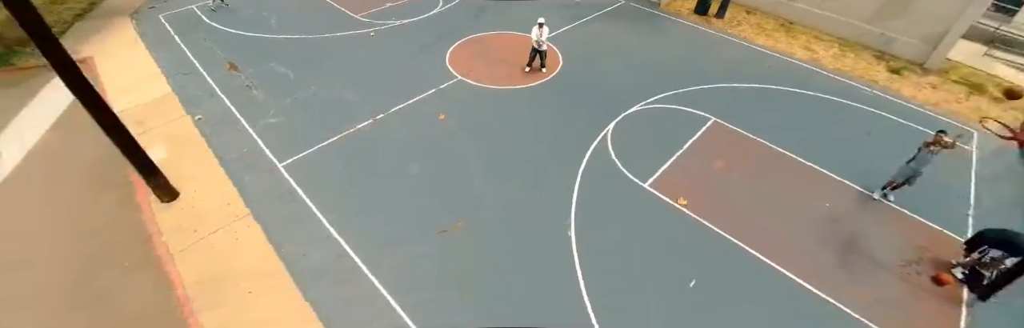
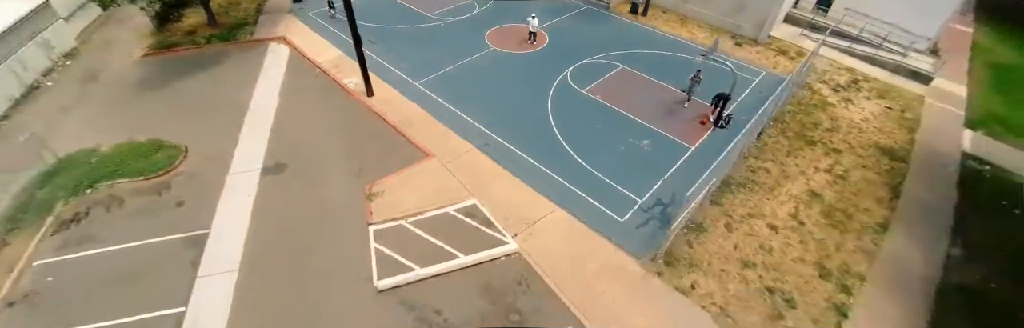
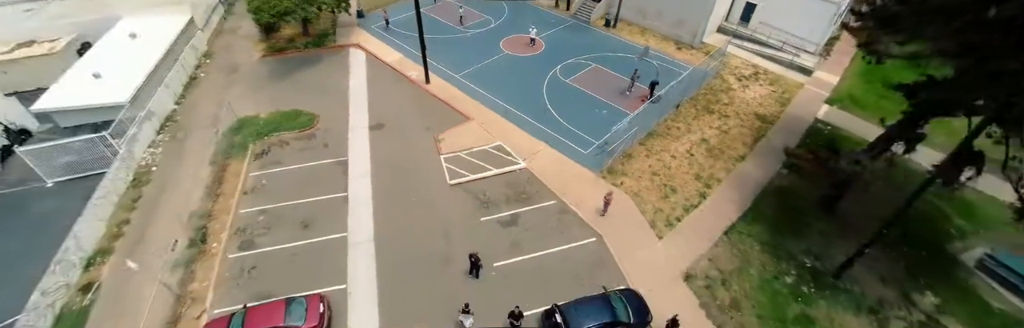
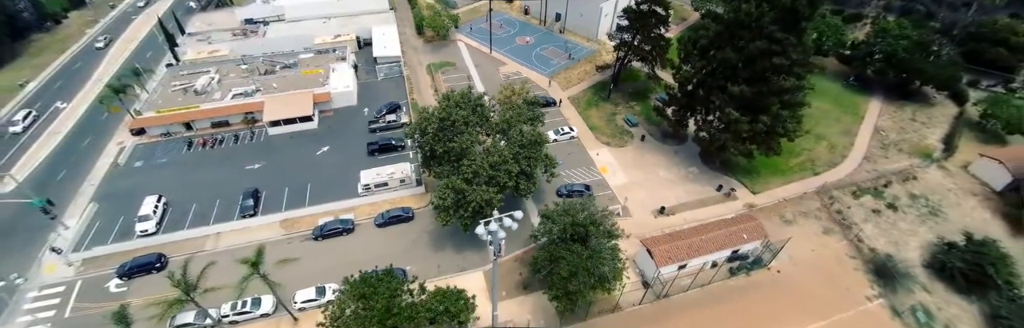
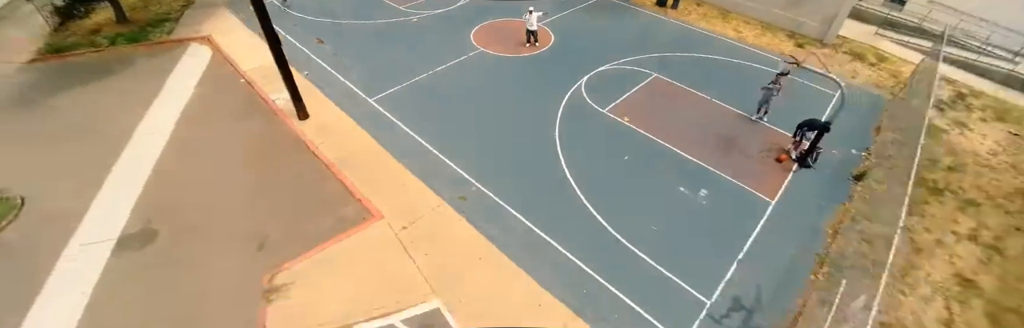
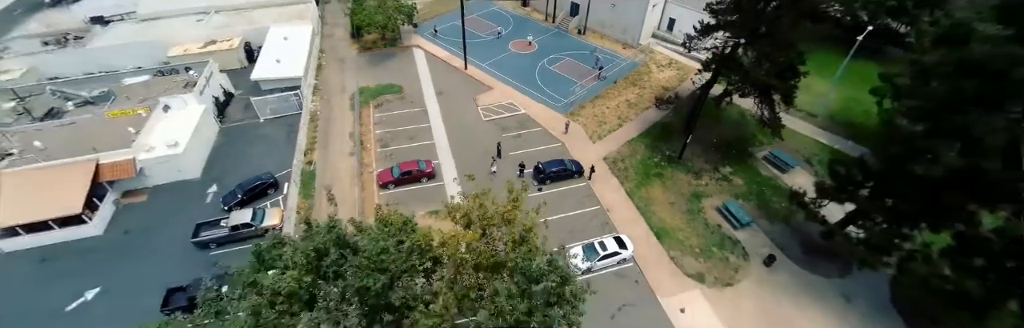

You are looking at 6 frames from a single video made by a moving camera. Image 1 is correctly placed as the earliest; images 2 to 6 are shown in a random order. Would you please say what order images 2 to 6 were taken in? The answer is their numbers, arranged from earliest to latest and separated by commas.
5, 2, 3, 6, 4
